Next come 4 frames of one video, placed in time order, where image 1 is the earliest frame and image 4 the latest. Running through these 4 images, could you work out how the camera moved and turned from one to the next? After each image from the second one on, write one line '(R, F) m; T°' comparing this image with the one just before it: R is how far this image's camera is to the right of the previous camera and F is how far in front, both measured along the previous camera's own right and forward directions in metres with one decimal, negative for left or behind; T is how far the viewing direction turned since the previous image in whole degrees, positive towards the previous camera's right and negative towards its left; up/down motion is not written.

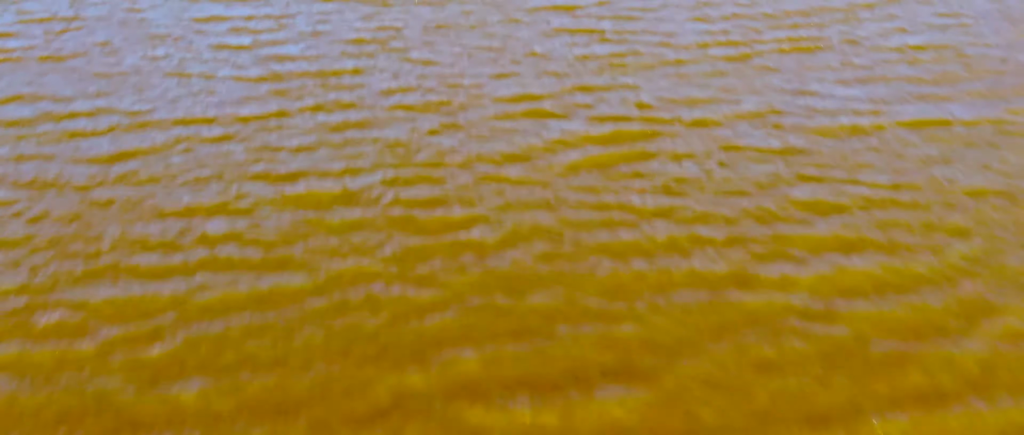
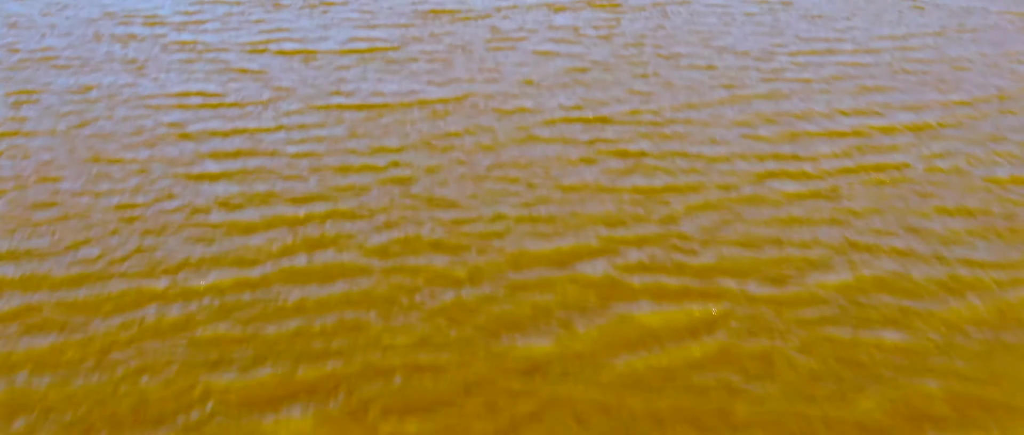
(-0.1, +0.8) m; 0°
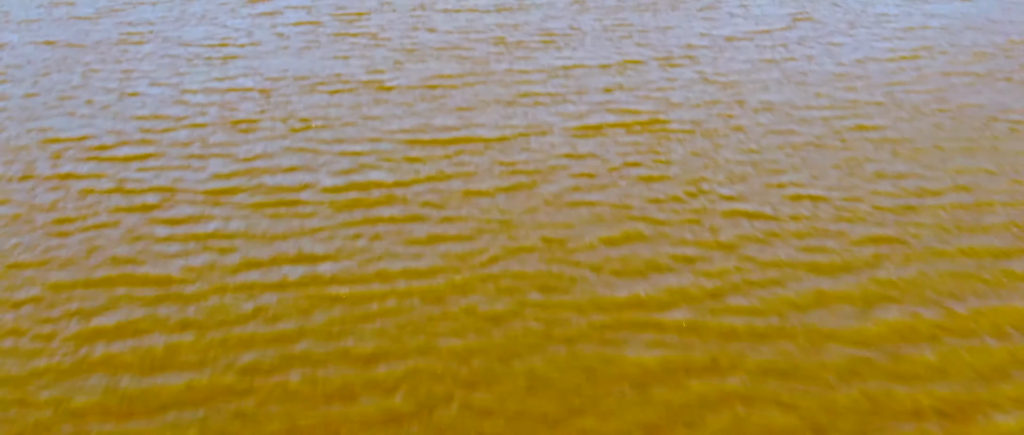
(-0.1, +1.2) m; 0°
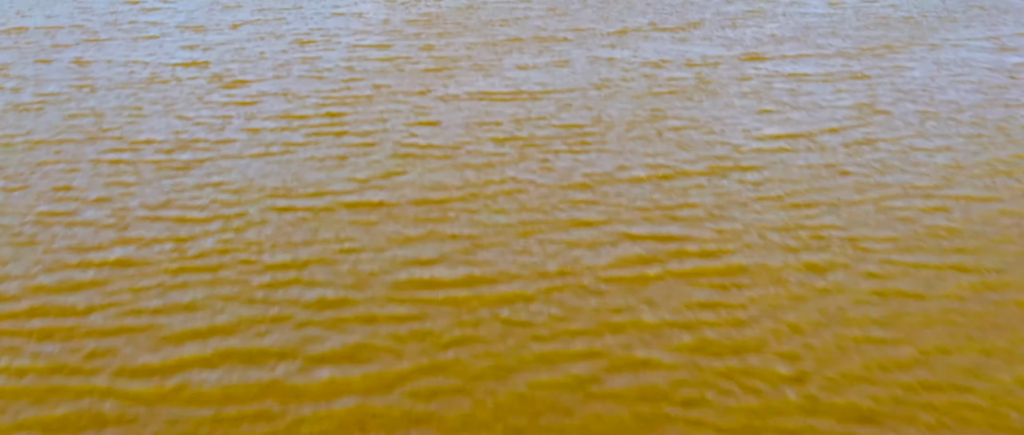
(-0.1, +1.3) m; 0°
